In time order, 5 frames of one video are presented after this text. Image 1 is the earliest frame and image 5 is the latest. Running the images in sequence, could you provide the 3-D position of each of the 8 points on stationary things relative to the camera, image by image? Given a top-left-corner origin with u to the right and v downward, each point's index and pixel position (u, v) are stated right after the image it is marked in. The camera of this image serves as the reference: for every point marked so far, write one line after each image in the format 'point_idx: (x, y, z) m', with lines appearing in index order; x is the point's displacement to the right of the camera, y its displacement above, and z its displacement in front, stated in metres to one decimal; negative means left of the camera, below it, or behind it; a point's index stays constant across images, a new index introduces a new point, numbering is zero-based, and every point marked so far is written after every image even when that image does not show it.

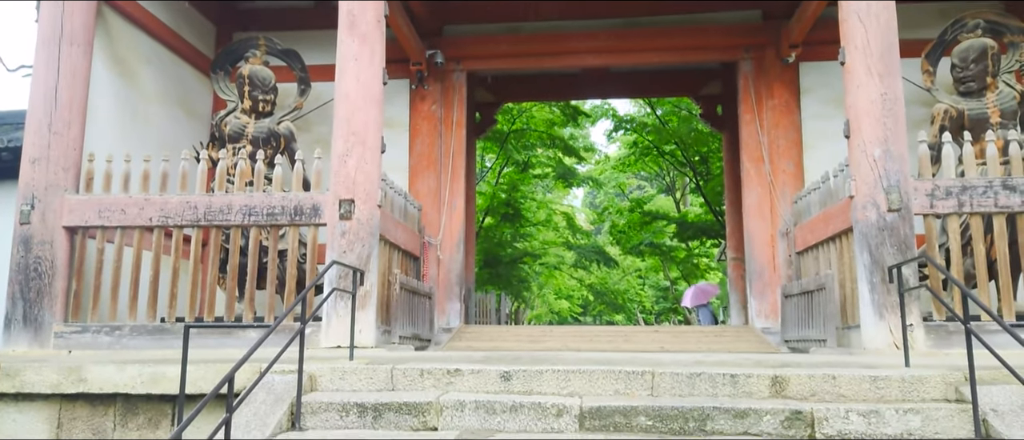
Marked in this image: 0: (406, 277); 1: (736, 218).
0: (-0.8, -0.5, +6.3) m
1: (+2.7, 0.0, +9.7) m
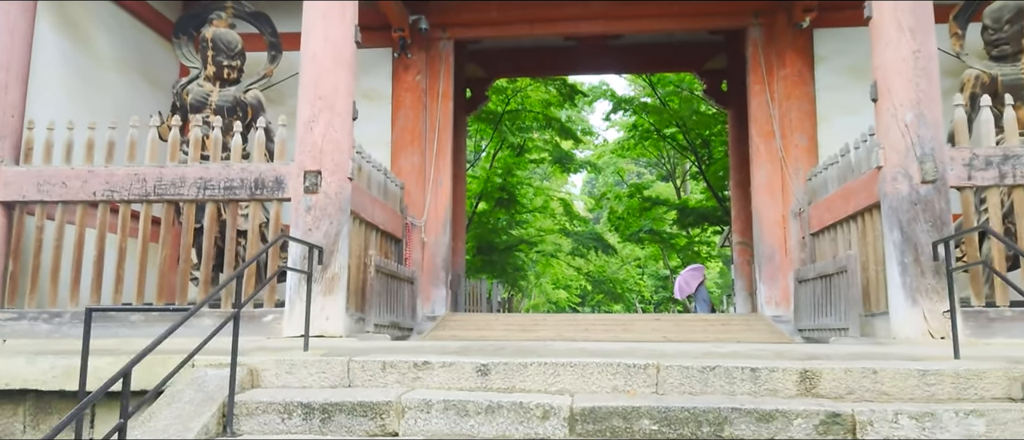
0: (-0.9, -0.3, +5.8) m
1: (+2.6, +0.2, +9.1) m
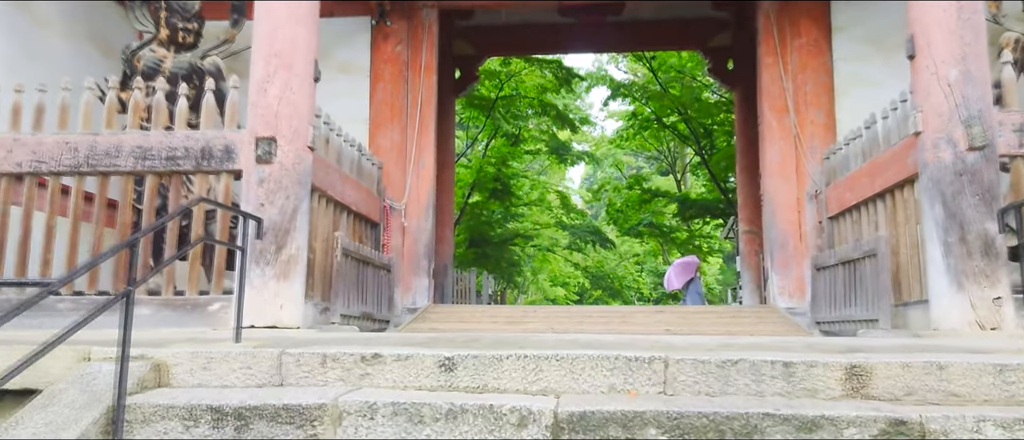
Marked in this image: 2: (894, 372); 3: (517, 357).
0: (-1.0, -0.2, +5.1) m
1: (+2.5, +0.4, +8.5) m
2: (+1.1, -0.4, +2.3) m
3: (0.0, -0.4, +2.5) m
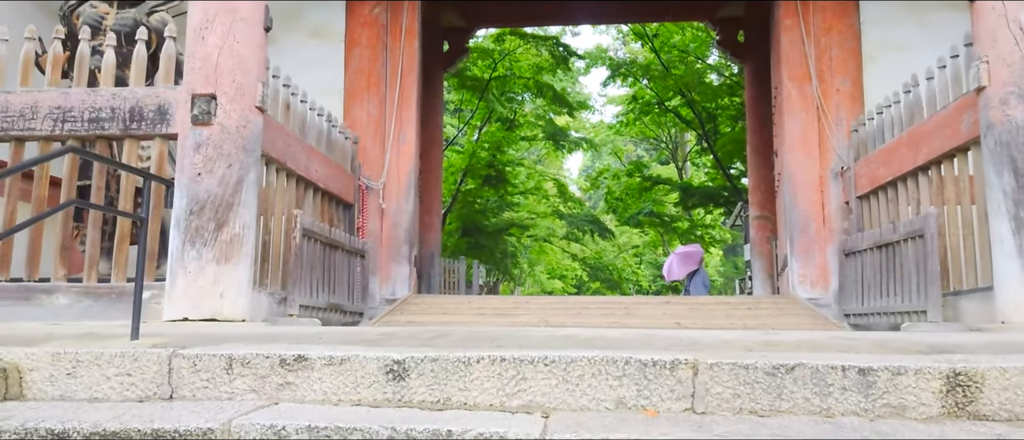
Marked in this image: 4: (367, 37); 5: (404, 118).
0: (-1.1, 0.0, +4.5) m
1: (+2.4, +0.5, +7.8) m
2: (+1.1, -0.3, +1.7) m
3: (0.0, -0.3, +1.8) m
4: (-1.1, +1.4, +6.1) m
5: (-0.8, +0.8, +6.0) m
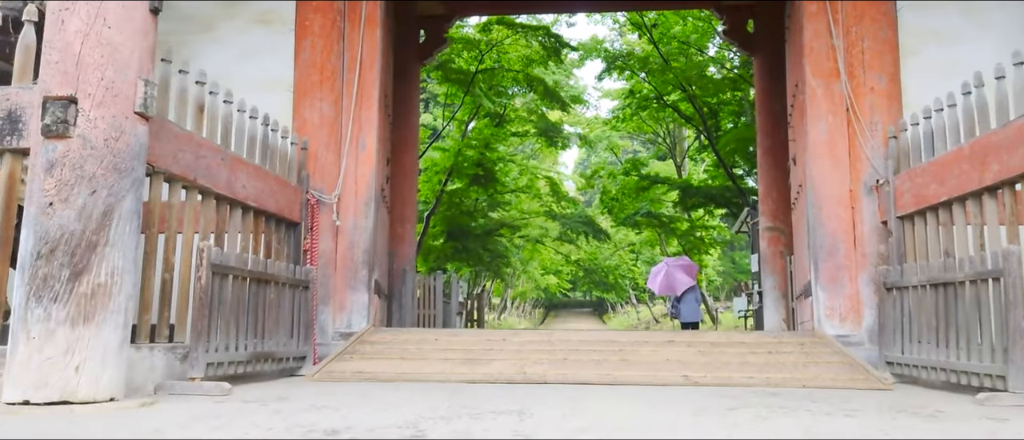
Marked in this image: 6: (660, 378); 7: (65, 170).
0: (-1.2, -0.2, +3.6) m
1: (+2.3, +0.4, +7.0) m
2: (+0.9, -0.5, +0.8) m
3: (-0.2, -0.5, +1.0) m
4: (-1.3, +1.3, +5.2) m
5: (-1.0, +0.7, +5.1) m
6: (+0.7, -0.7, +3.7) m
7: (-1.5, +0.2, +2.6) m
